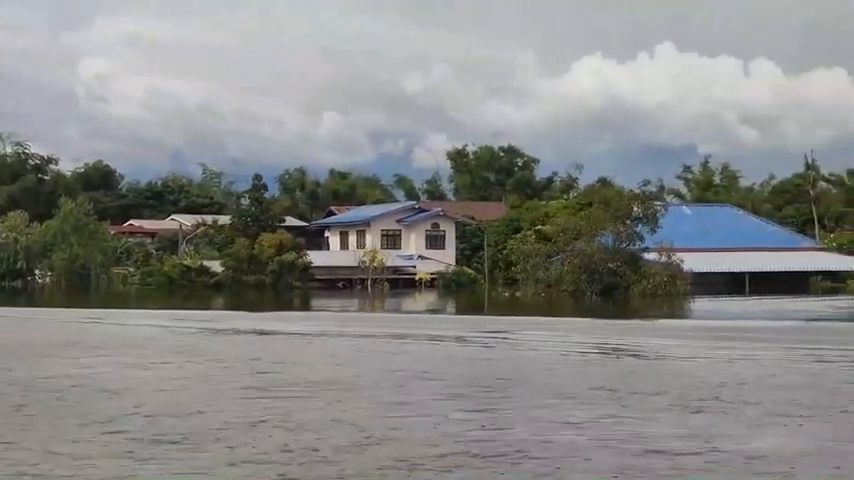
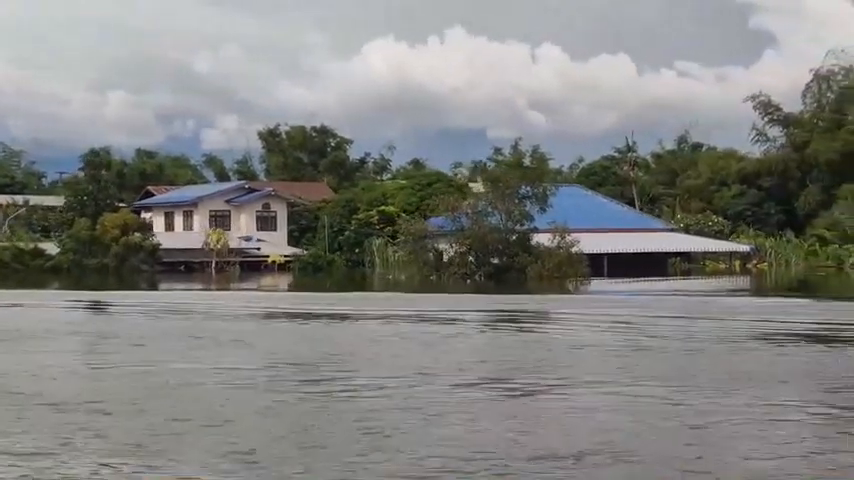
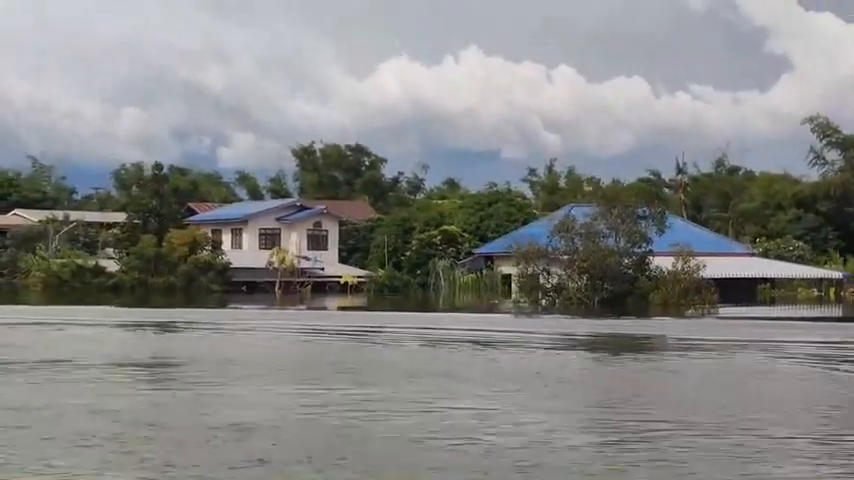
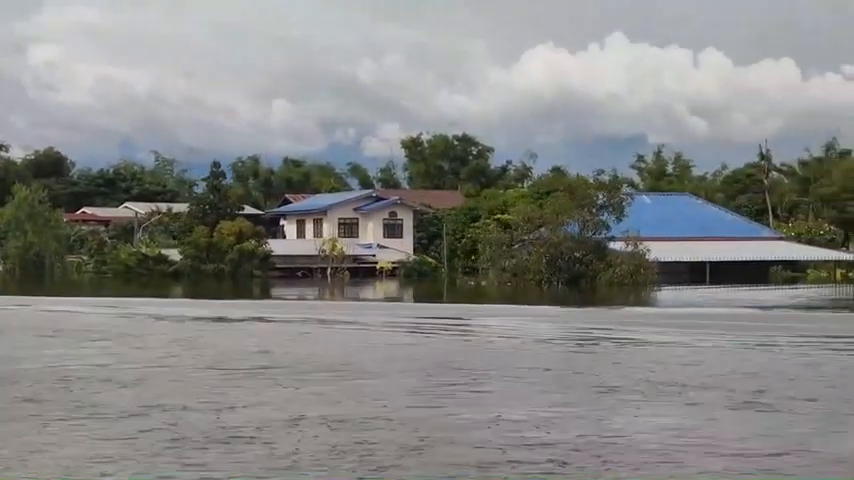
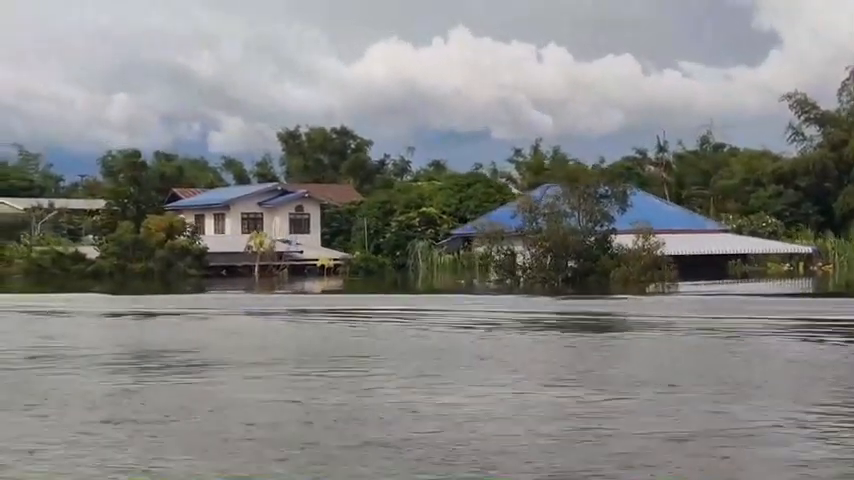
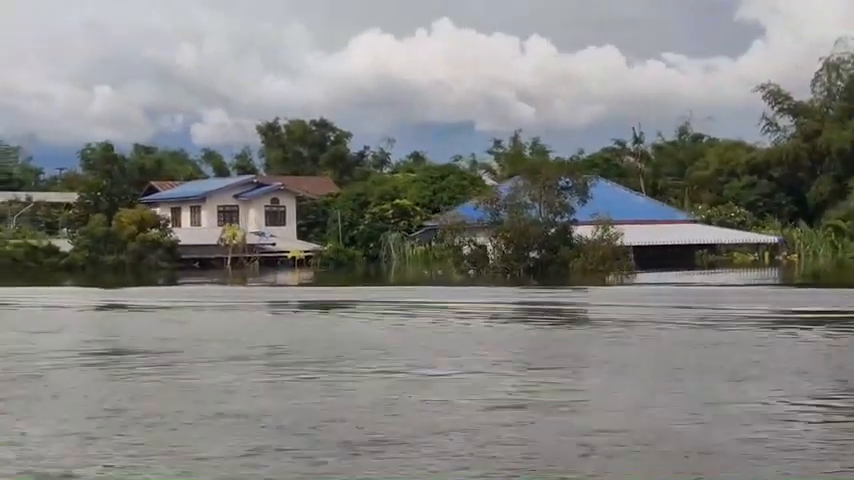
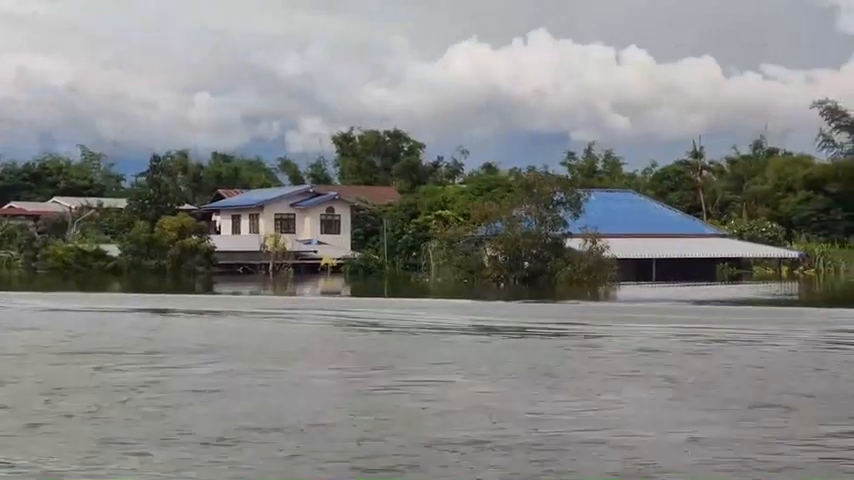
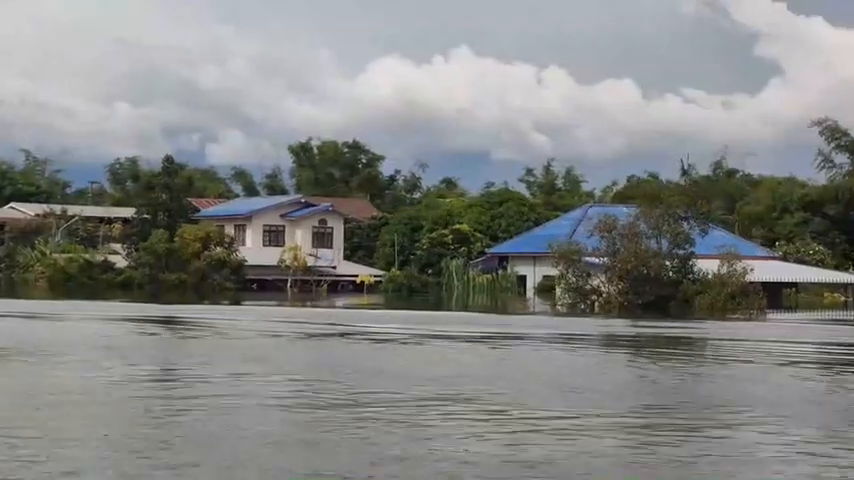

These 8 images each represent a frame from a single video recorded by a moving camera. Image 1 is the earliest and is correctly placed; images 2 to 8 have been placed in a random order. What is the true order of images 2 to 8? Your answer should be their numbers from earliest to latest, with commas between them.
4, 7, 2, 6, 5, 3, 8
